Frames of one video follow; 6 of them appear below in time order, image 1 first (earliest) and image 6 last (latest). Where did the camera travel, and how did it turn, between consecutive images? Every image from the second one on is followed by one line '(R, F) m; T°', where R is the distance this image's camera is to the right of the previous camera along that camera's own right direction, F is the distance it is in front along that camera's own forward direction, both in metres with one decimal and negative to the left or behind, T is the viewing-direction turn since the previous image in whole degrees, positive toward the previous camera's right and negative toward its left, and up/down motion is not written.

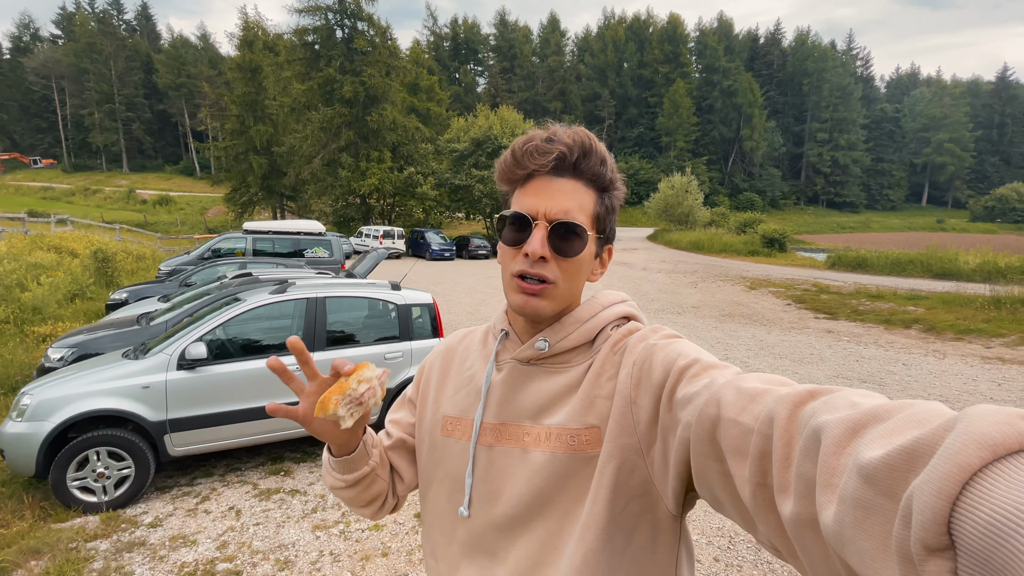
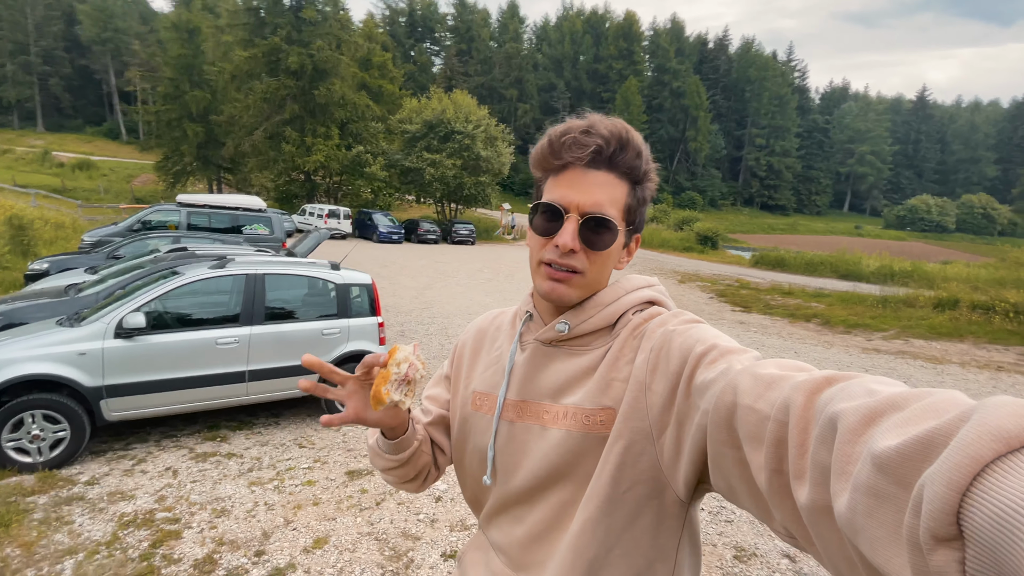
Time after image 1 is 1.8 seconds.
(+0.2, -0.5) m; +6°
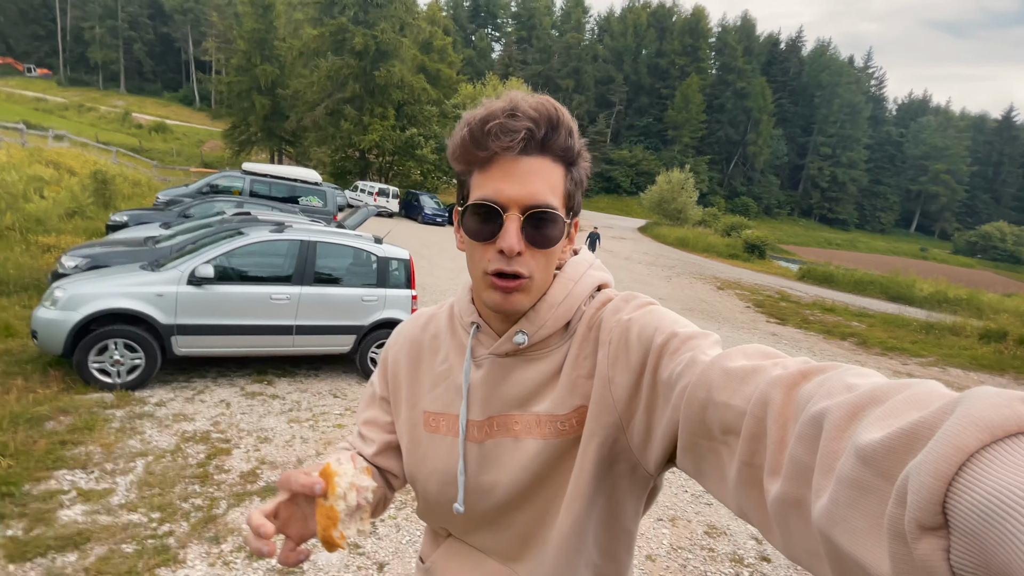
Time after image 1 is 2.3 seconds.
(+0.2, -0.4) m; -5°
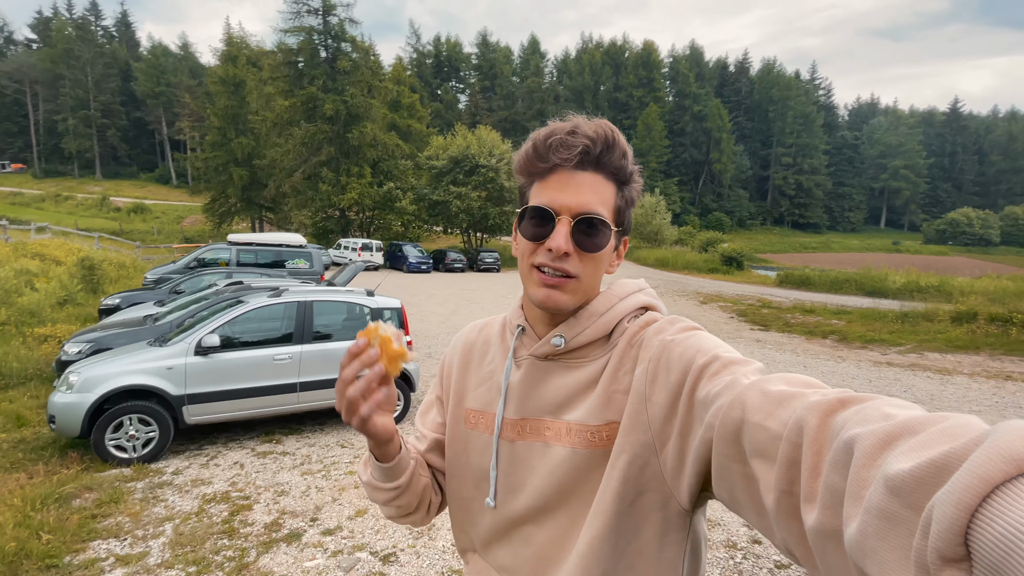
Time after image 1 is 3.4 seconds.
(0.0, -0.4) m; +2°
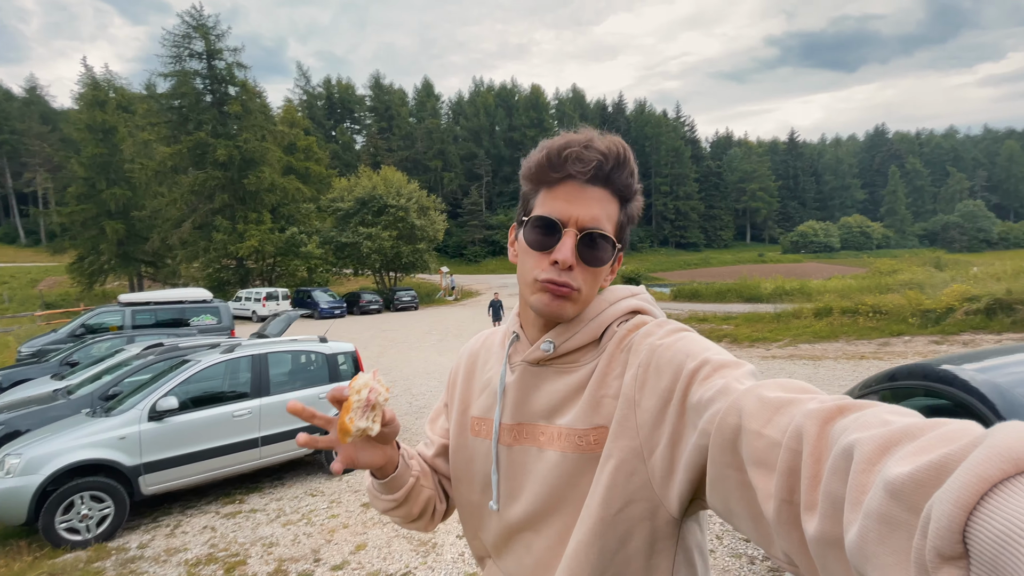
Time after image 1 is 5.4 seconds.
(-0.6, -0.6) m; +11°
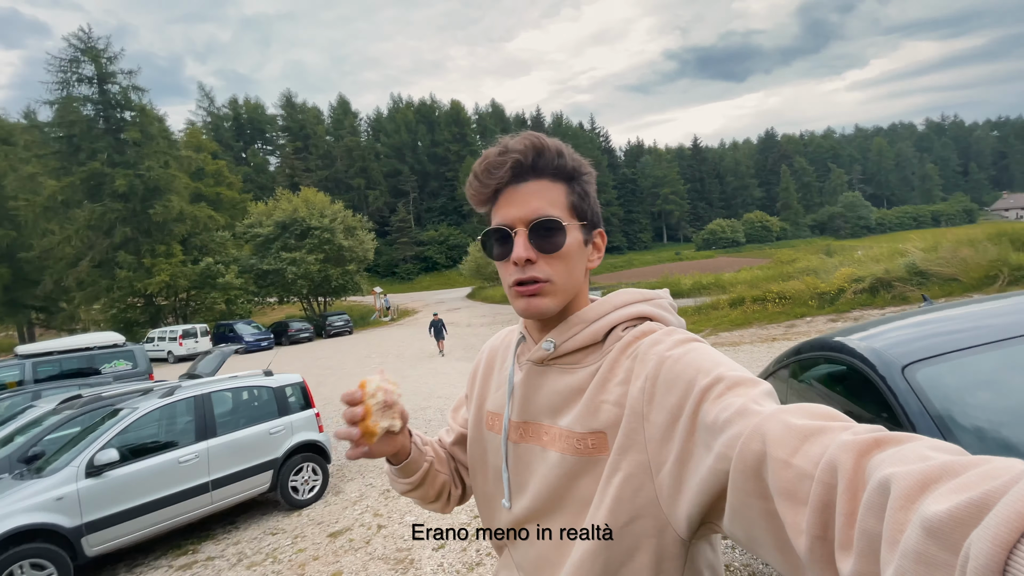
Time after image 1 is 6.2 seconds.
(-0.2, -0.3) m; +8°
